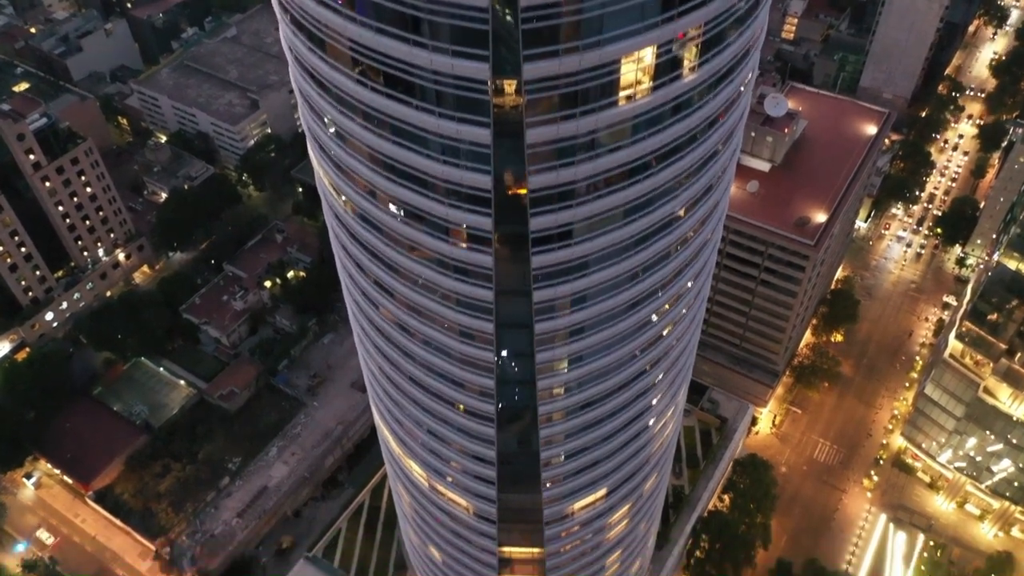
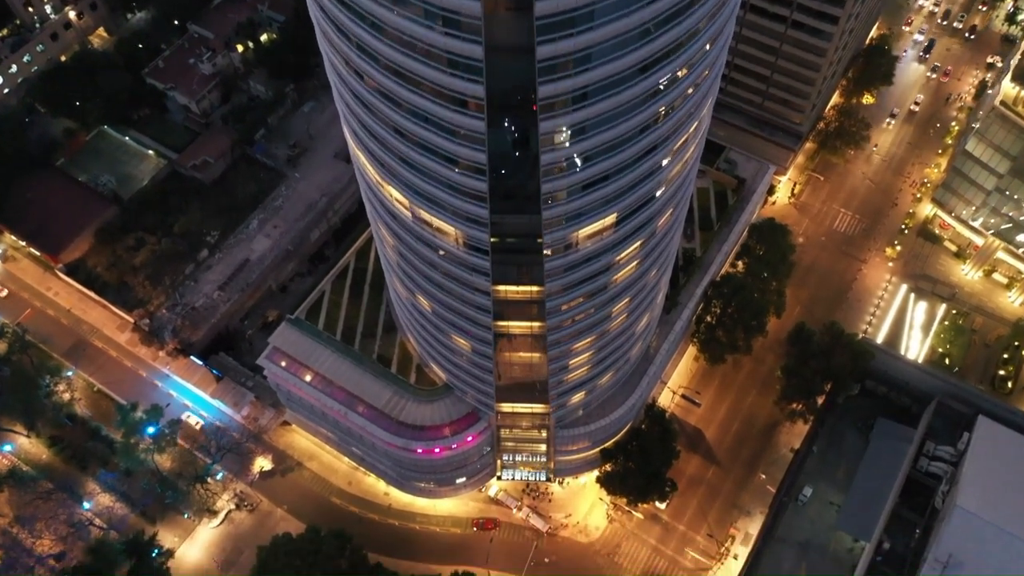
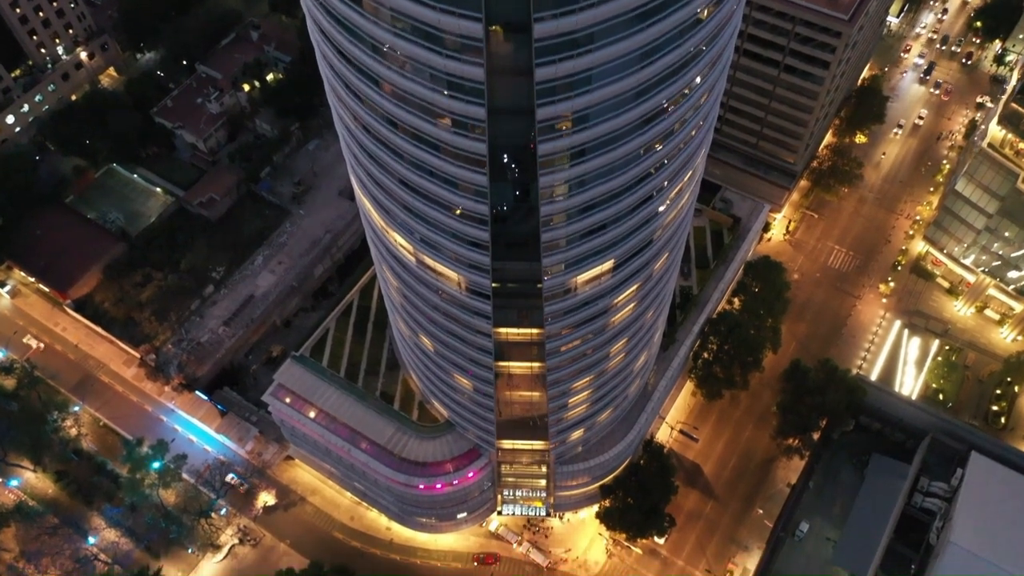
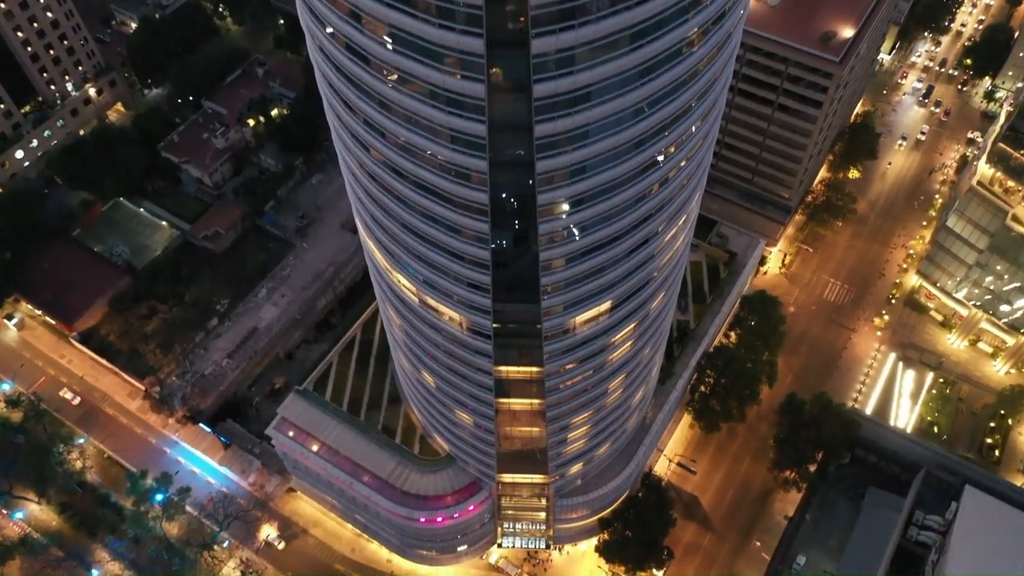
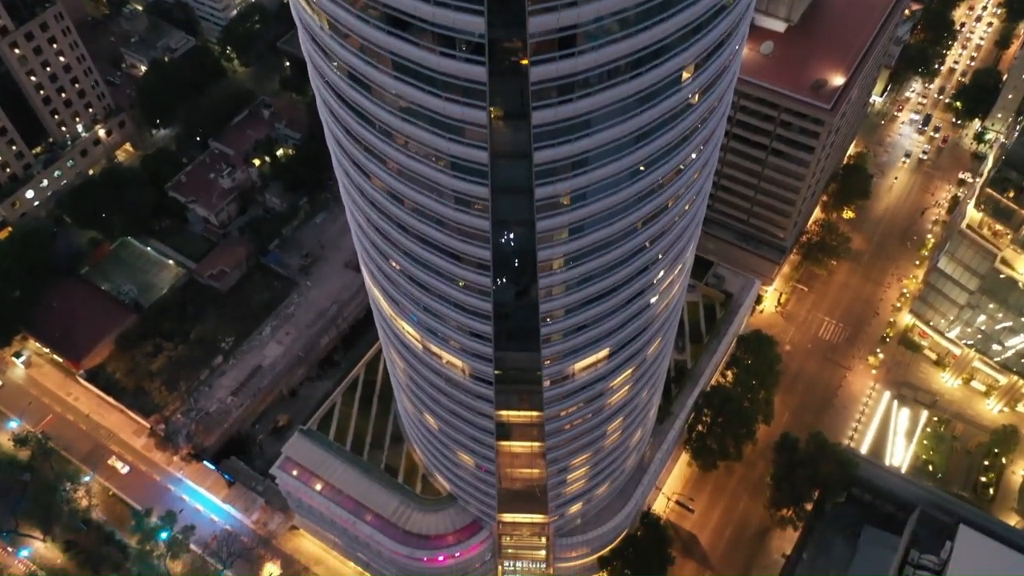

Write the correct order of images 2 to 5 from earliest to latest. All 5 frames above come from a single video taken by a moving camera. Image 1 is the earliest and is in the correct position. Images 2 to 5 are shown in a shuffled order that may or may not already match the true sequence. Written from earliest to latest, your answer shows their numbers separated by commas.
5, 4, 3, 2
